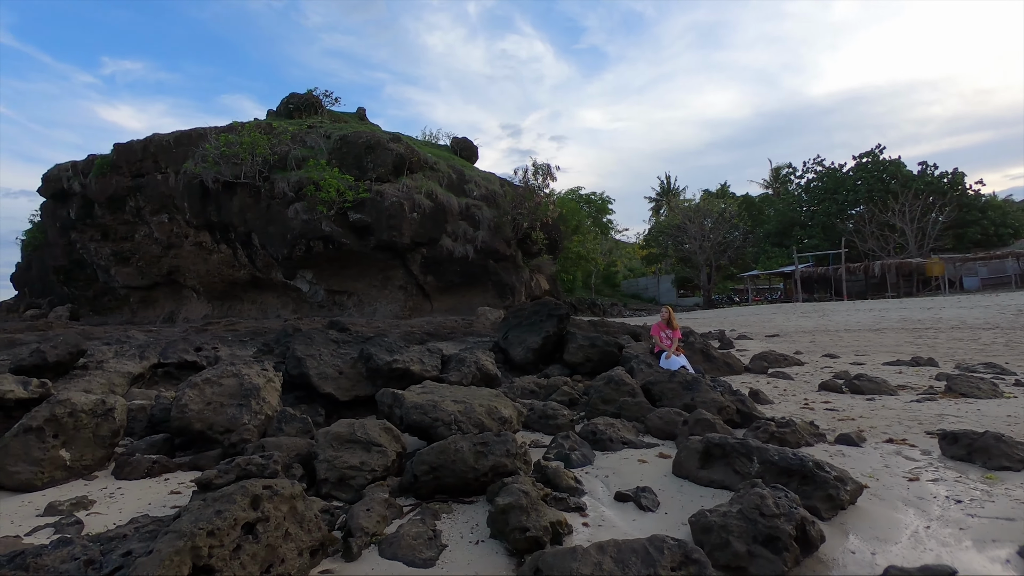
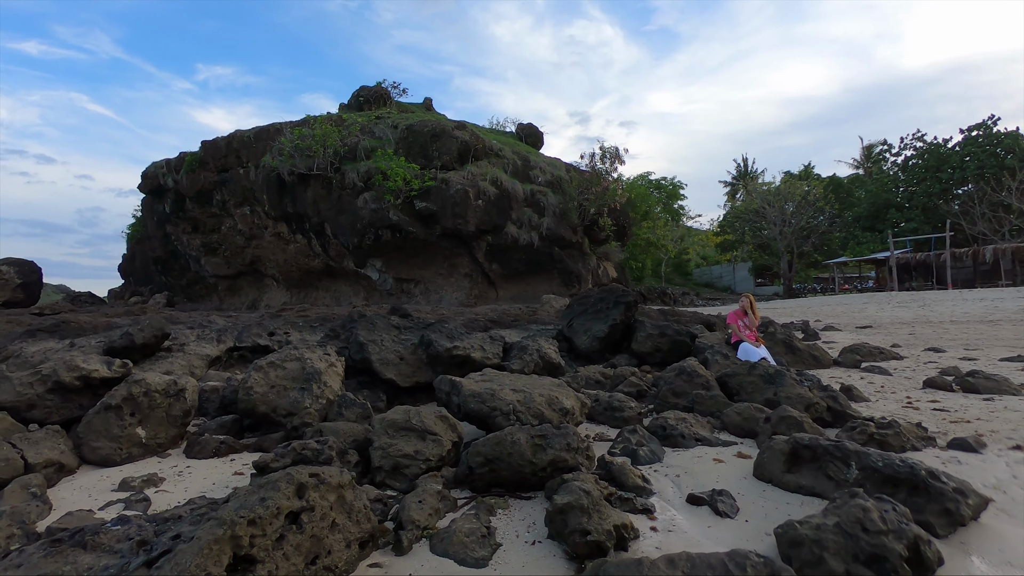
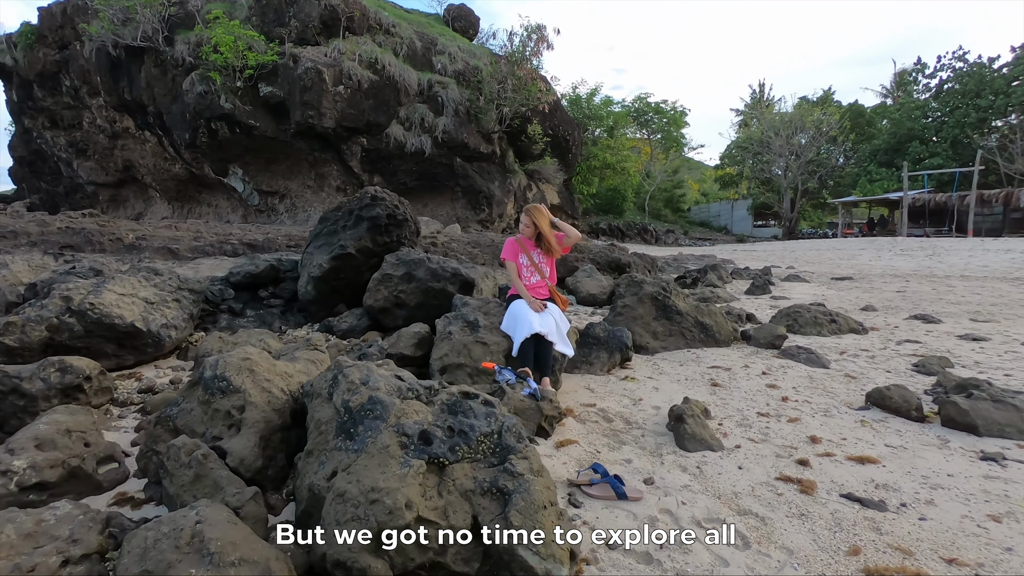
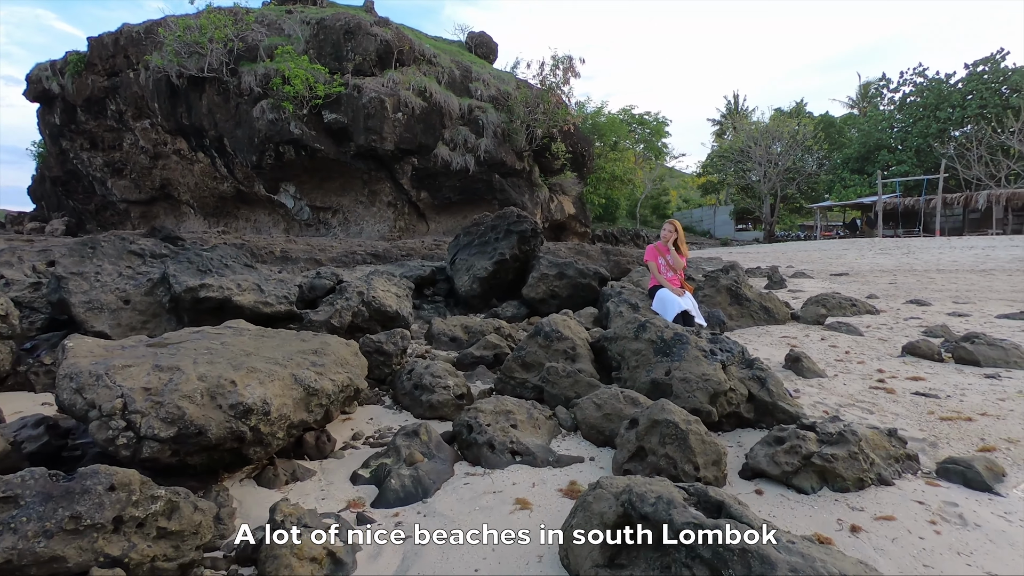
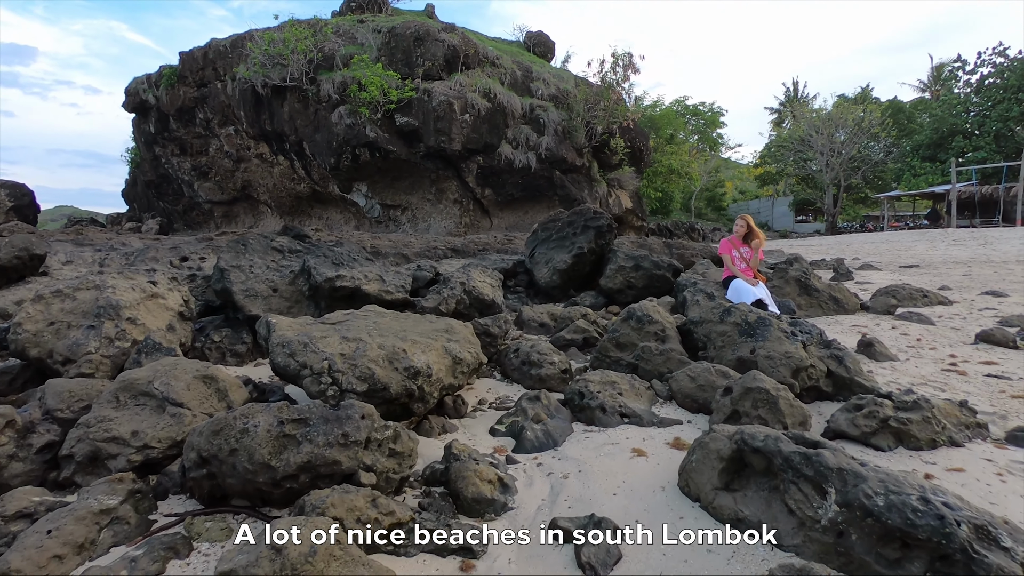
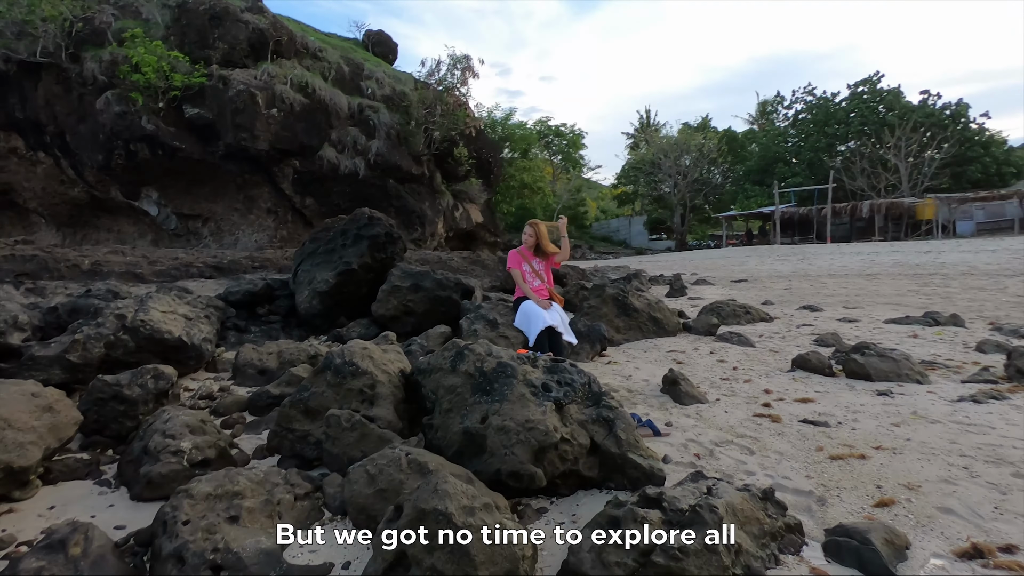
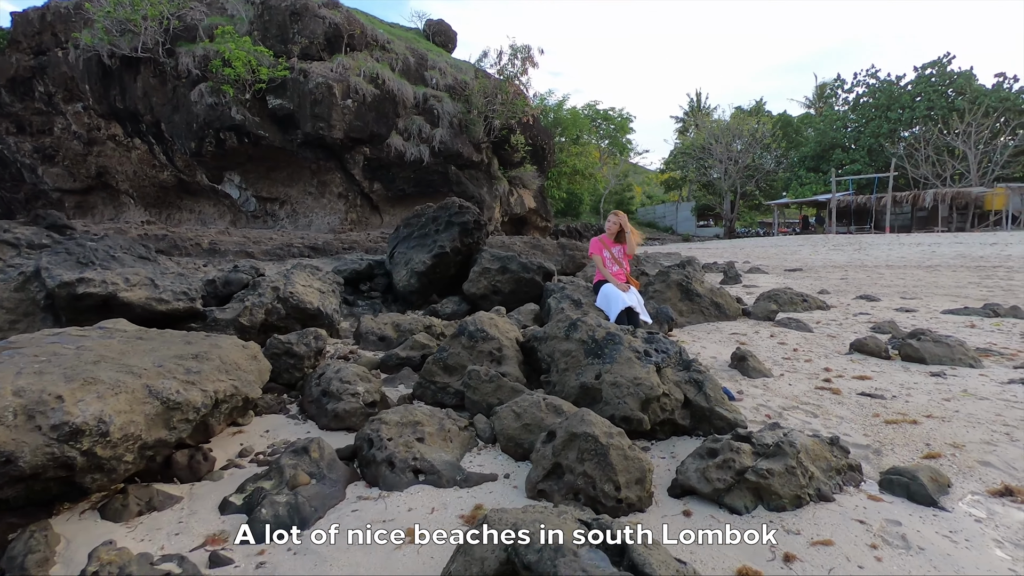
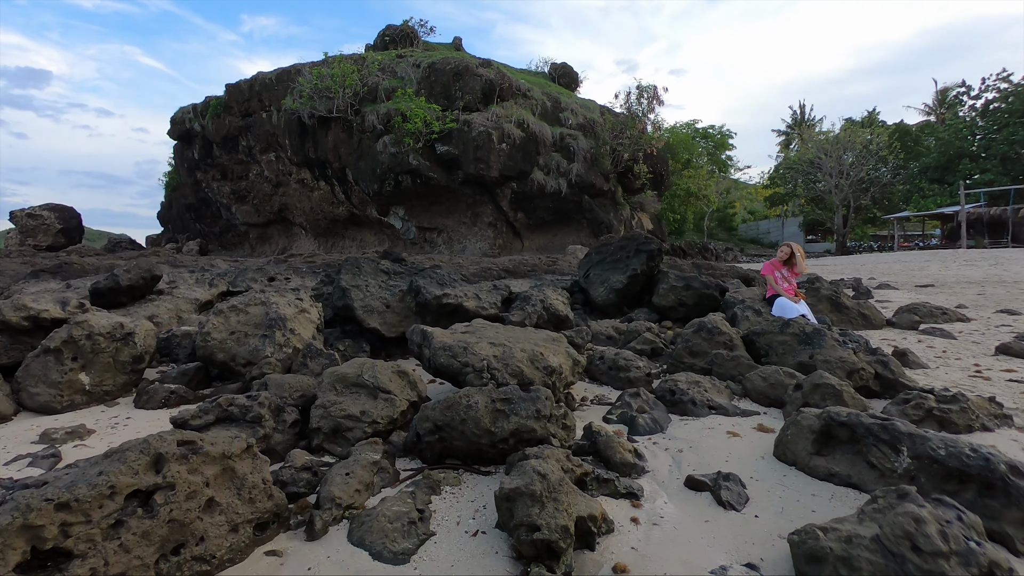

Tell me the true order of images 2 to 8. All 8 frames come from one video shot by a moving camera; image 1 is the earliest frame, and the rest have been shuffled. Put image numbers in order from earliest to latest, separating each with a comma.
2, 8, 5, 4, 7, 6, 3
